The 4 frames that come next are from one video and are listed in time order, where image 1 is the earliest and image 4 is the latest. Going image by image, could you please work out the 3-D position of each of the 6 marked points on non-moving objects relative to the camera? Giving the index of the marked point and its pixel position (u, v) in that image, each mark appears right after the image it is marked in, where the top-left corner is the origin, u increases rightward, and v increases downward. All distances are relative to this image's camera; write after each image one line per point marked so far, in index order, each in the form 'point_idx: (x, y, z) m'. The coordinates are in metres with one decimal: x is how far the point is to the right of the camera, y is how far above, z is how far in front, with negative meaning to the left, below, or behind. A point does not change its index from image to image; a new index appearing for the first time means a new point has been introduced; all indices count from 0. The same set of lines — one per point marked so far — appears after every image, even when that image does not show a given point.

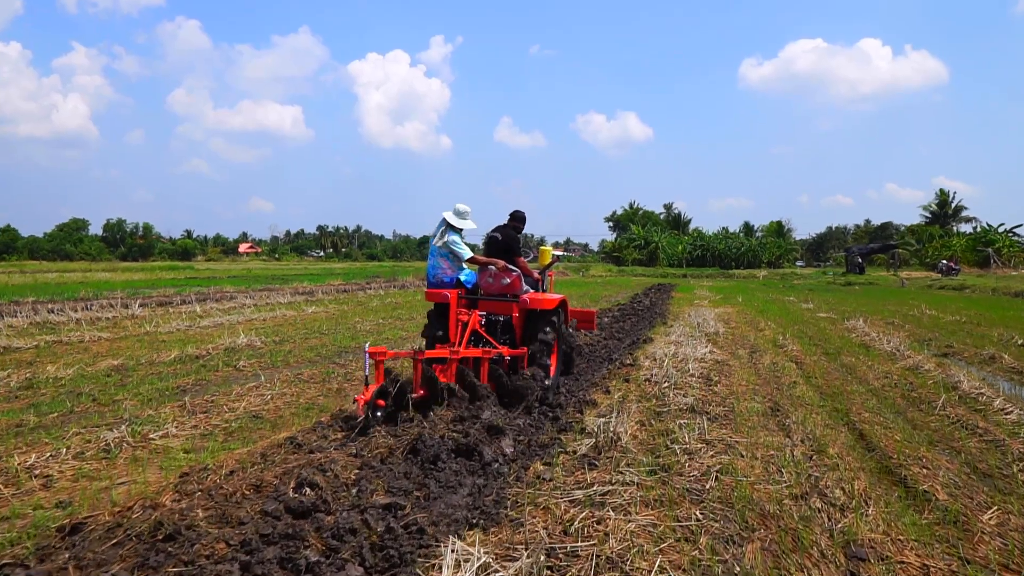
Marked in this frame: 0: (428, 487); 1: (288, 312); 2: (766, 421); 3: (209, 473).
0: (-0.4, -1.0, +3.9) m
1: (-4.9, -0.5, +16.9) m
2: (+1.8, -1.0, +5.6) m
3: (-1.7, -1.0, +4.2) m
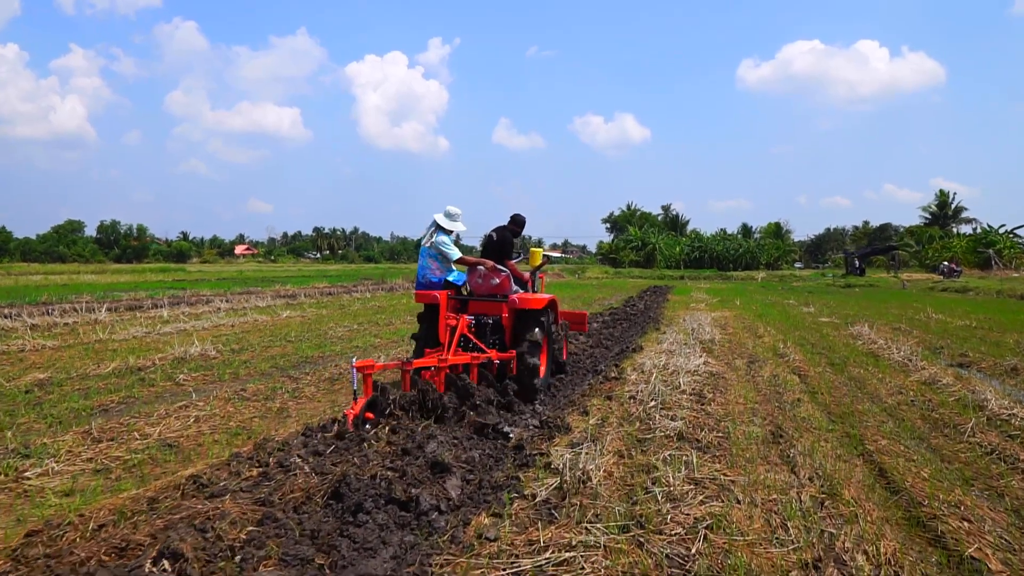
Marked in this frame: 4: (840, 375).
0: (-0.7, -1.1, +3.1) m
1: (-5.2, -0.6, +16.0) m
2: (+1.6, -1.0, +4.7) m
3: (-1.9, -1.1, +3.4) m
4: (+3.4, -0.9, +8.0) m
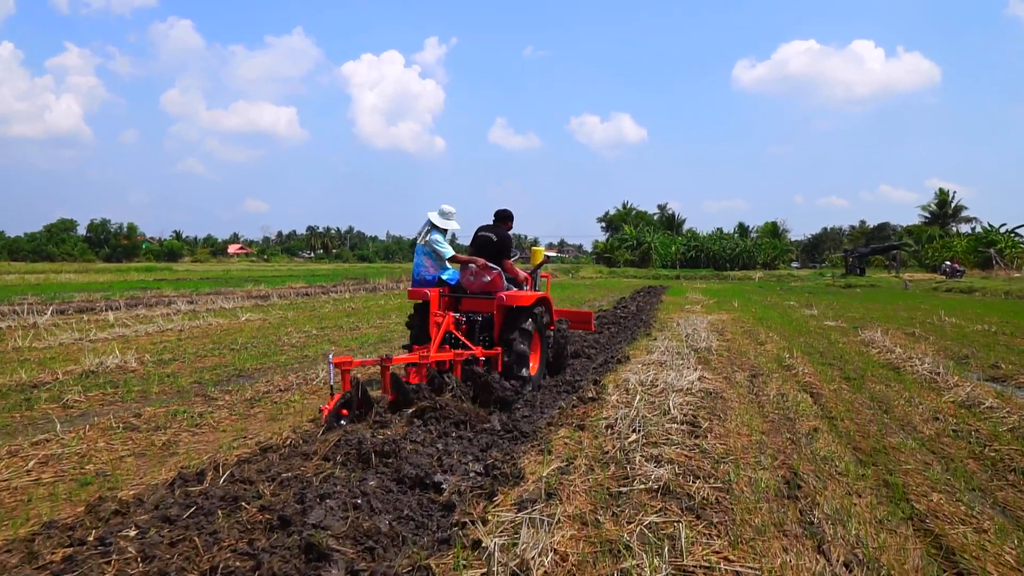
0: (-1.0, -1.1, +1.8) m
1: (-5.6, -0.6, +14.7) m
2: (+1.2, -1.0, +3.5) m
3: (-2.3, -1.1, +2.1) m
4: (+3.1, -0.9, +6.8) m
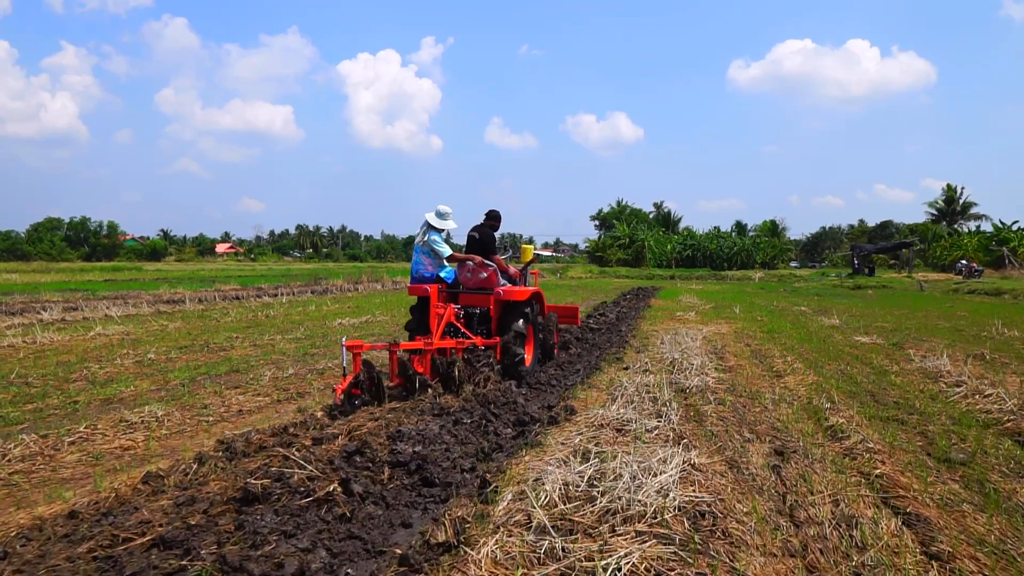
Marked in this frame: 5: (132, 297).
0: (-1.9, -1.1, -1.6) m
1: (-6.5, -0.7, +11.3) m
2: (+0.3, -1.1, +0.1) m
3: (-3.2, -1.1, -1.3) m
4: (+2.1, -1.0, +3.4) m
5: (-9.1, -0.2, +18.6) m
